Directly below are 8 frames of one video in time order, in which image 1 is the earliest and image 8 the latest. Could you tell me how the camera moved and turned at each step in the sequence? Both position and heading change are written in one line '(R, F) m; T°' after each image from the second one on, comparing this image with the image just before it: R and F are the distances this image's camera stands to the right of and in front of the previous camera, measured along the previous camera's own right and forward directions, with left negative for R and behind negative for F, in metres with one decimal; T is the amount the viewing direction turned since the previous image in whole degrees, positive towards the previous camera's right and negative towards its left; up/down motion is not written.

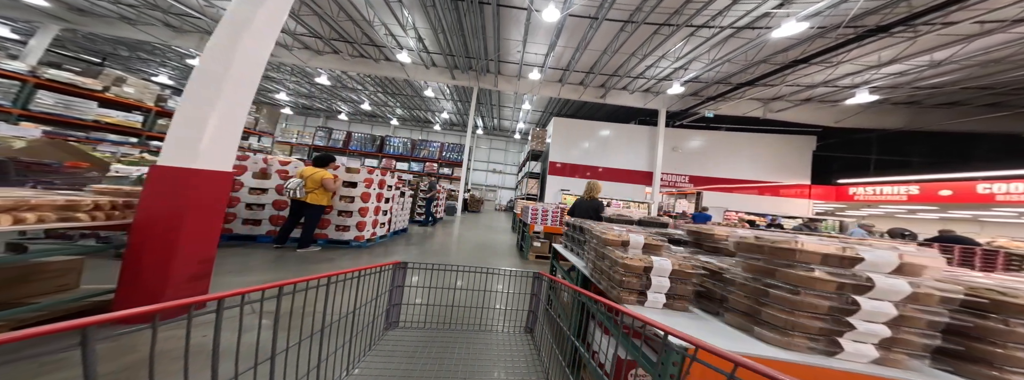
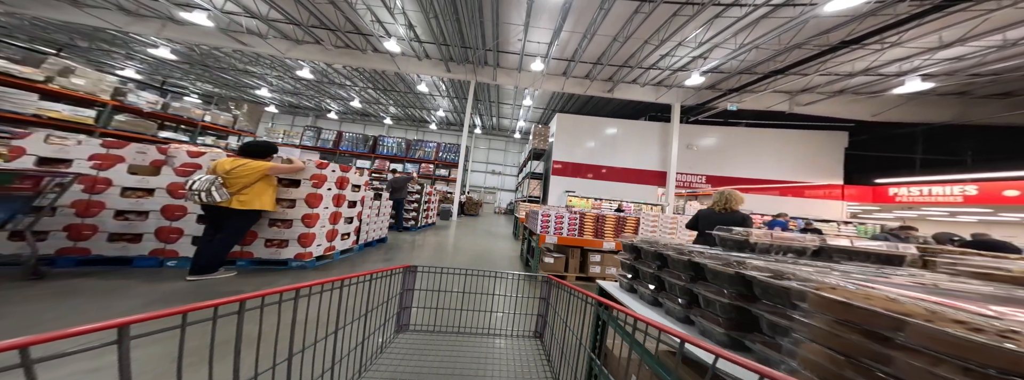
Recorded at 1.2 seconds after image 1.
(-0.1, +0.8) m; 0°
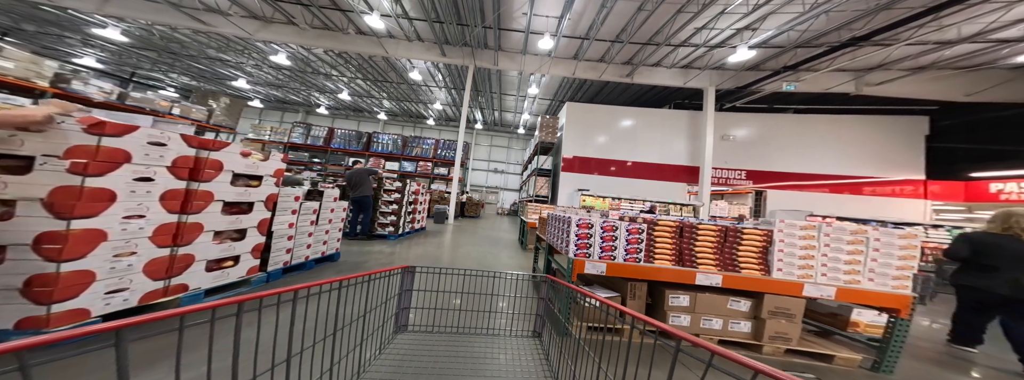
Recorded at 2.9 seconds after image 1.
(-0.1, +1.1) m; -1°
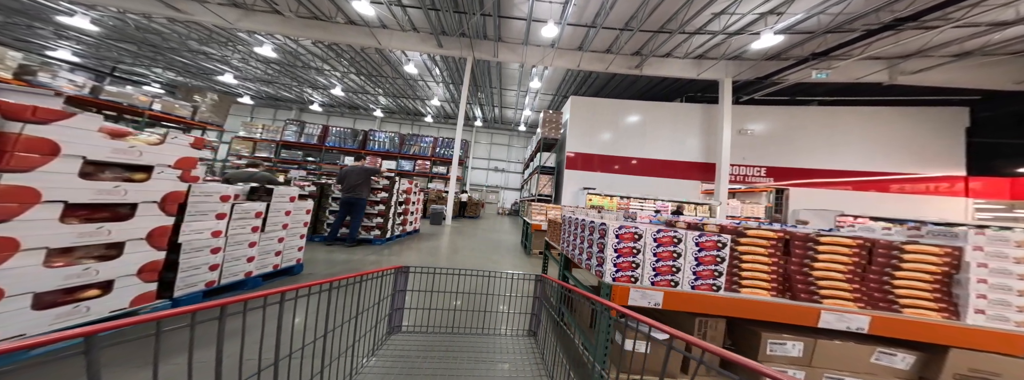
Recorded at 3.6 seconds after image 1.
(0.0, +0.5) m; 0°
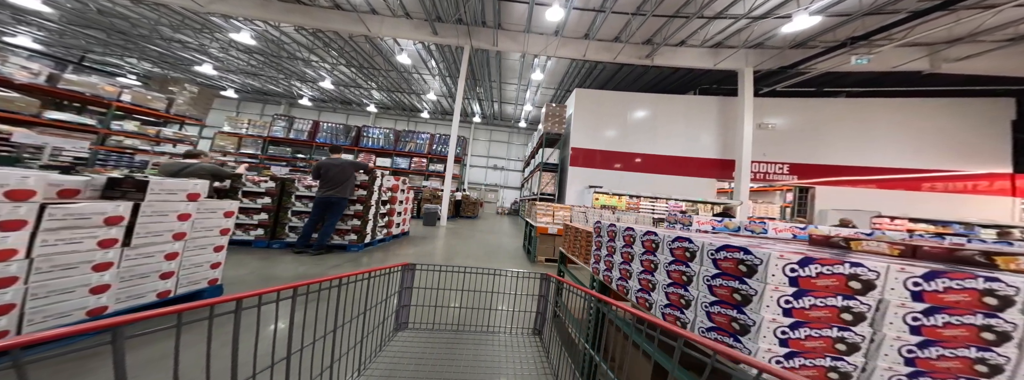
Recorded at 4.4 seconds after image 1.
(0.0, +0.5) m; 0°
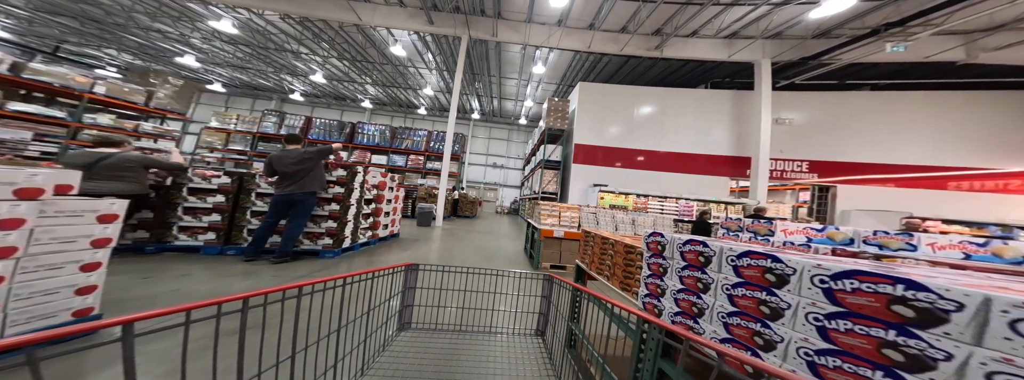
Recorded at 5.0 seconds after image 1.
(0.0, +0.4) m; 0°
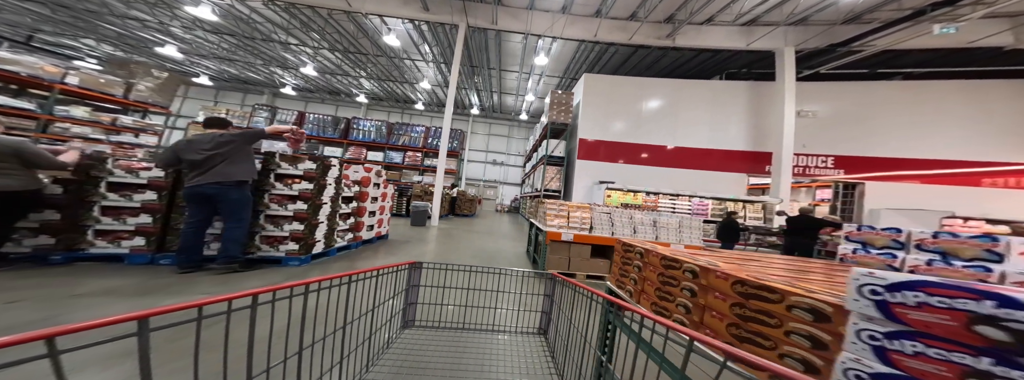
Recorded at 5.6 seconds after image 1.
(0.0, +0.4) m; 0°
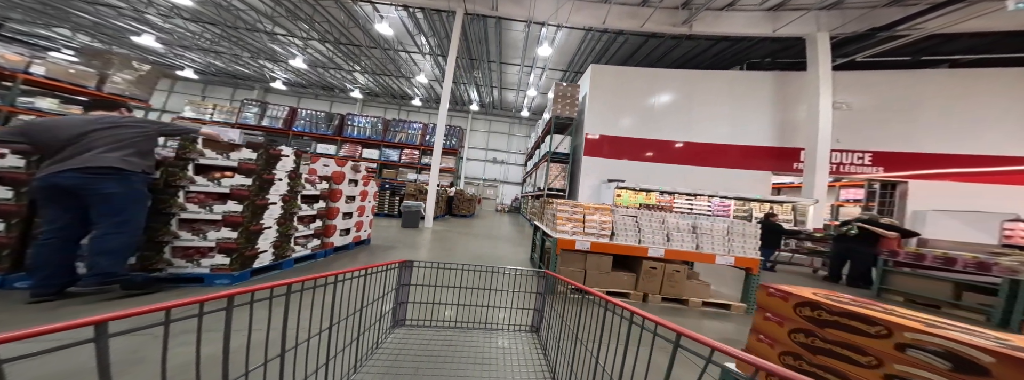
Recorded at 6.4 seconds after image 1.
(0.0, +0.5) m; 0°
